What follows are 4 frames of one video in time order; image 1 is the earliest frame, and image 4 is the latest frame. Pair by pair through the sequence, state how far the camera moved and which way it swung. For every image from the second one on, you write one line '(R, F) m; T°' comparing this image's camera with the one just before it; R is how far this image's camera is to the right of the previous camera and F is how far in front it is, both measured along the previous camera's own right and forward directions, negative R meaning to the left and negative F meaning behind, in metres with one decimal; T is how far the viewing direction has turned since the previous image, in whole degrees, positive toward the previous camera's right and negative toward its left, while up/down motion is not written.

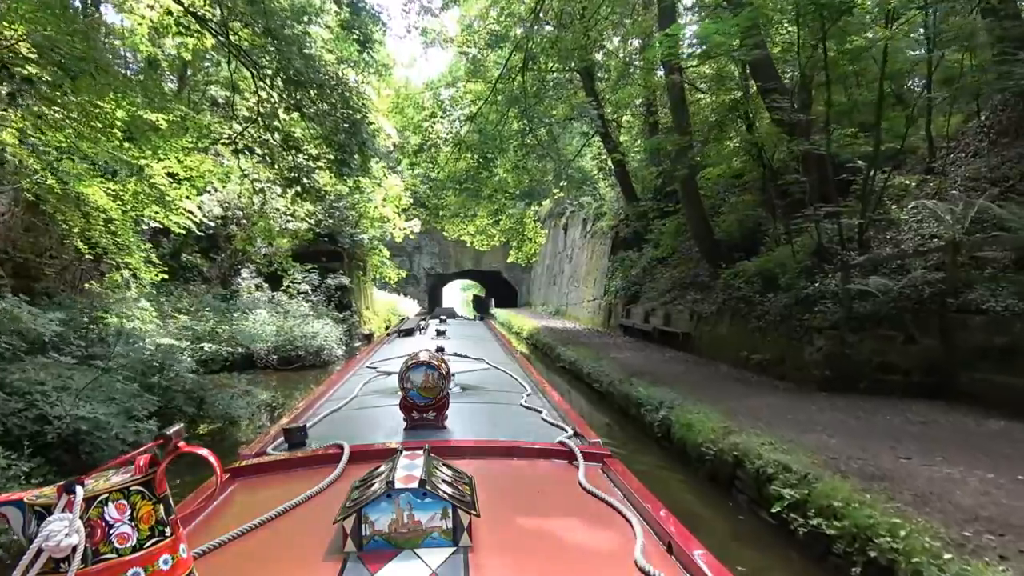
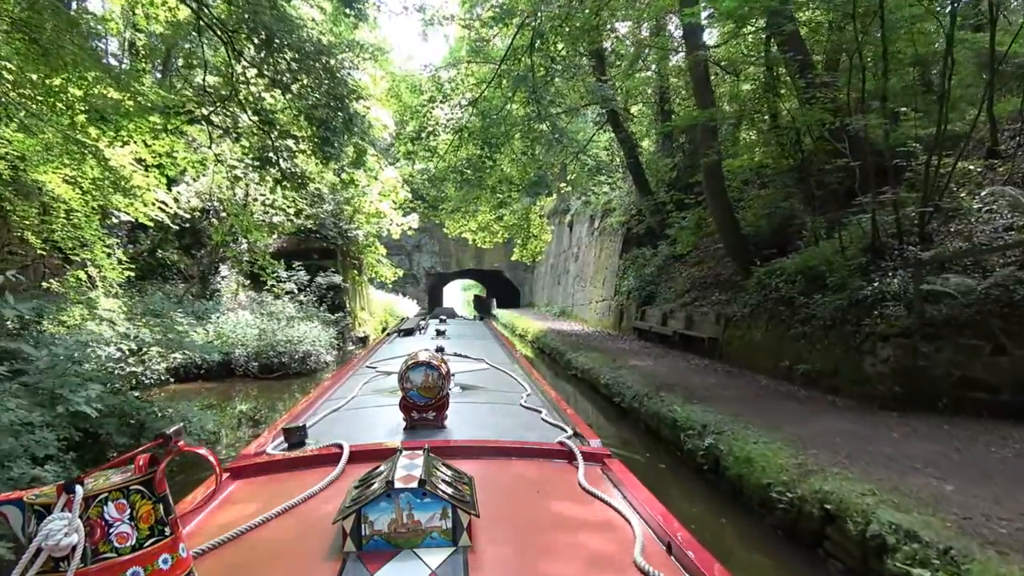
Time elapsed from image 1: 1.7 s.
(-0.1, +0.8) m; 0°
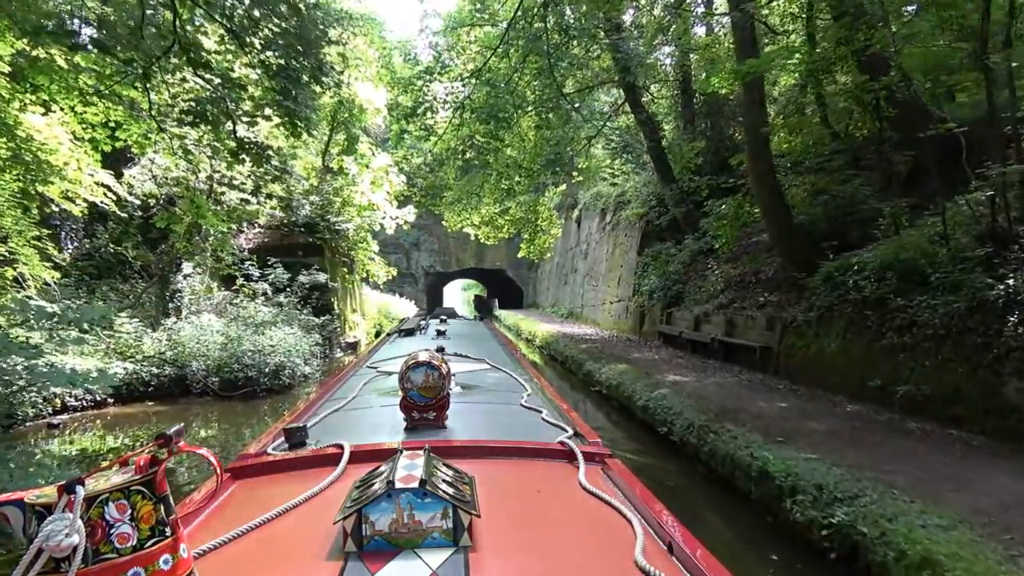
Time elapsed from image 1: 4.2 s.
(-0.1, +1.2) m; 0°
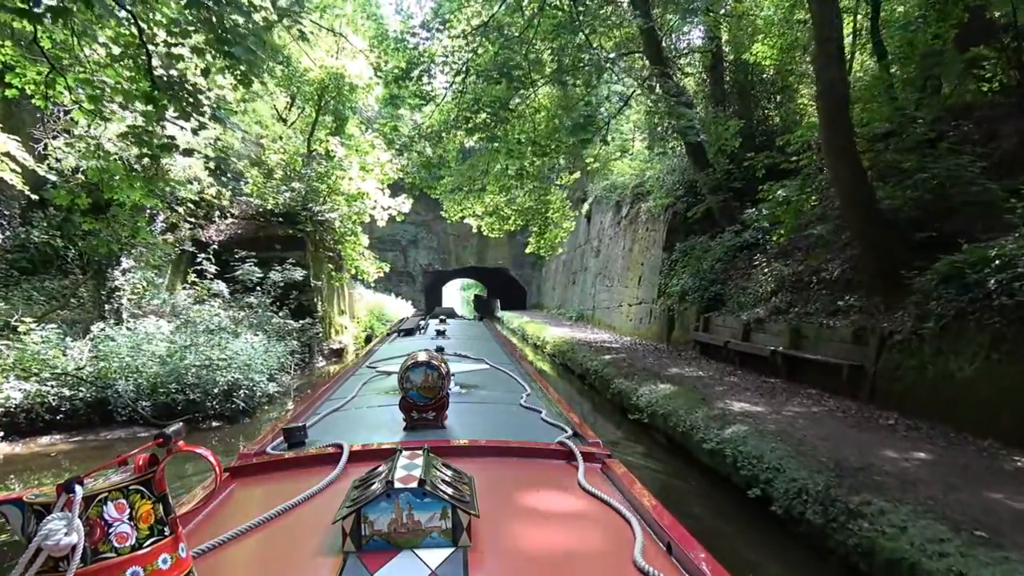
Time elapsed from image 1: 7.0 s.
(-0.2, +1.3) m; 0°
